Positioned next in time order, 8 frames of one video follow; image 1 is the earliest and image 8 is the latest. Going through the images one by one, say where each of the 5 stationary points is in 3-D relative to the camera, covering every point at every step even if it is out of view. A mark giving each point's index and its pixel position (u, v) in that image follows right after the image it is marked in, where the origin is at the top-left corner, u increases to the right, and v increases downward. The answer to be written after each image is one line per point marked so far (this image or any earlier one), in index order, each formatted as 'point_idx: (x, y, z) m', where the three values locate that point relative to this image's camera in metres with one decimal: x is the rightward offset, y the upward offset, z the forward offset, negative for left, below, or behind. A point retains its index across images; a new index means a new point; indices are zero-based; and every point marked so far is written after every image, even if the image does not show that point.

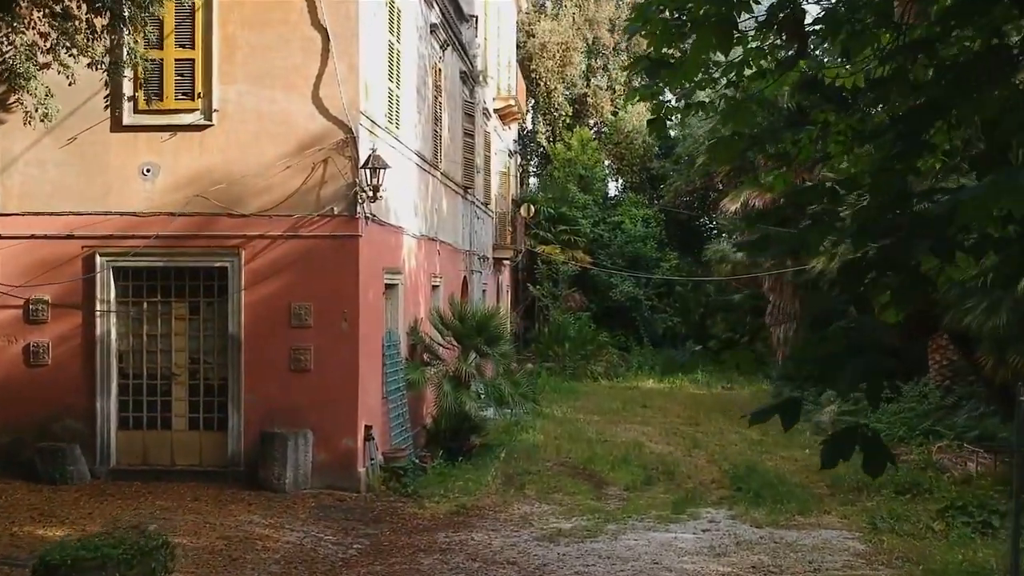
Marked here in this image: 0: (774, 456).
0: (+2.2, -1.4, +13.6) m
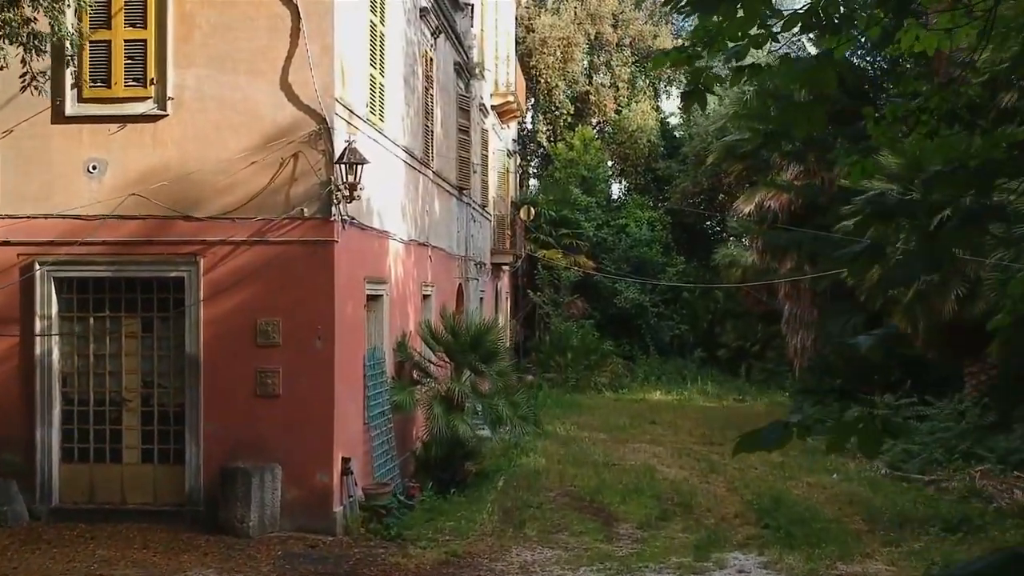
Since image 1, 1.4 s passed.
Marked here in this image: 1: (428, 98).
0: (+2.1, -1.5, +12.4) m
1: (-0.7, +1.6, +13.5) m
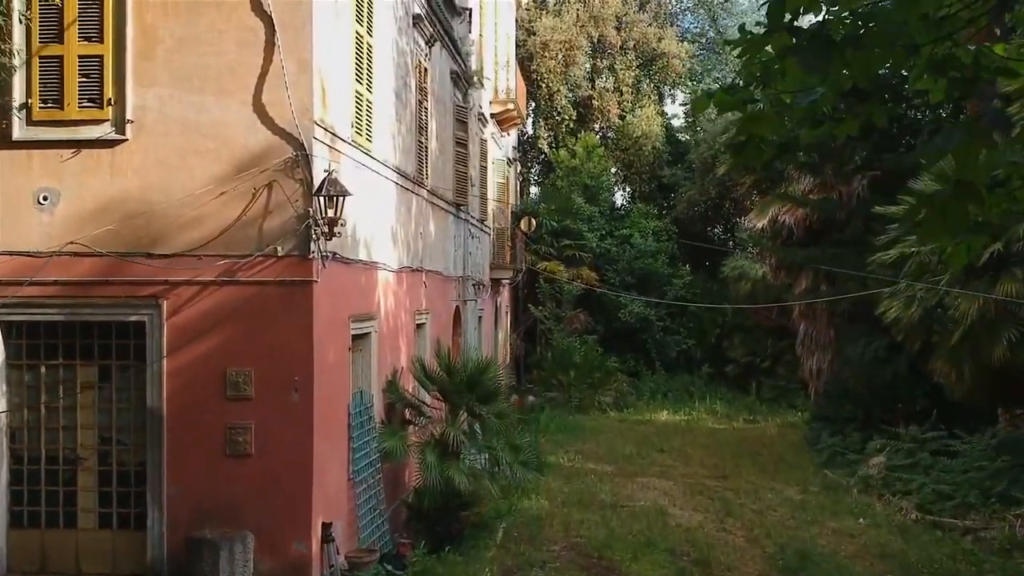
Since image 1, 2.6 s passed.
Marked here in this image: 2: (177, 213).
0: (+2.2, -1.7, +11.4) m
1: (-0.7, +1.3, +12.6) m
2: (-1.6, +0.4, +7.9) m
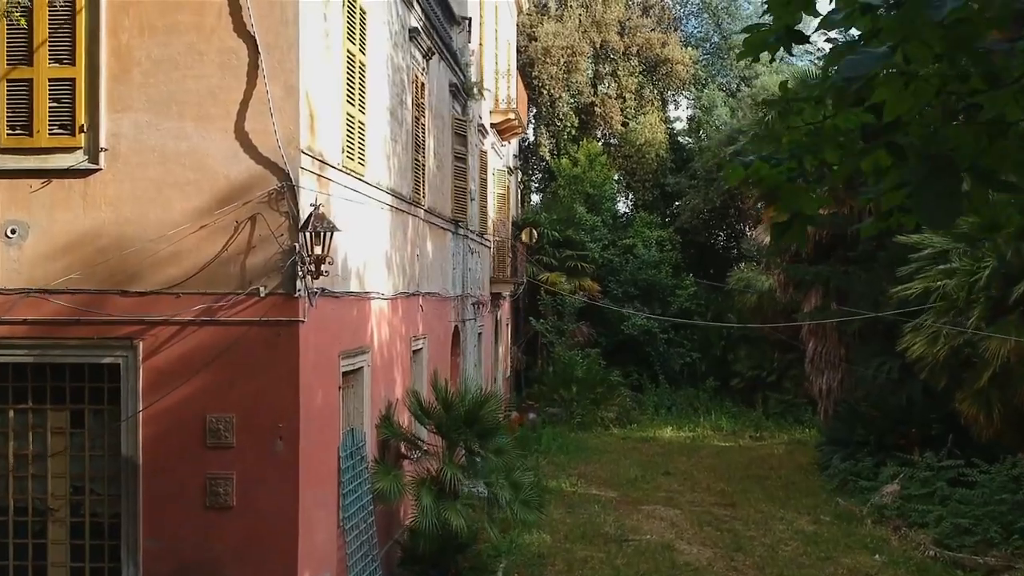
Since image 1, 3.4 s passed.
0: (+2.2, -1.9, +10.9) m
1: (-0.7, +1.2, +12.0) m
2: (-1.6, +0.2, +7.4) m
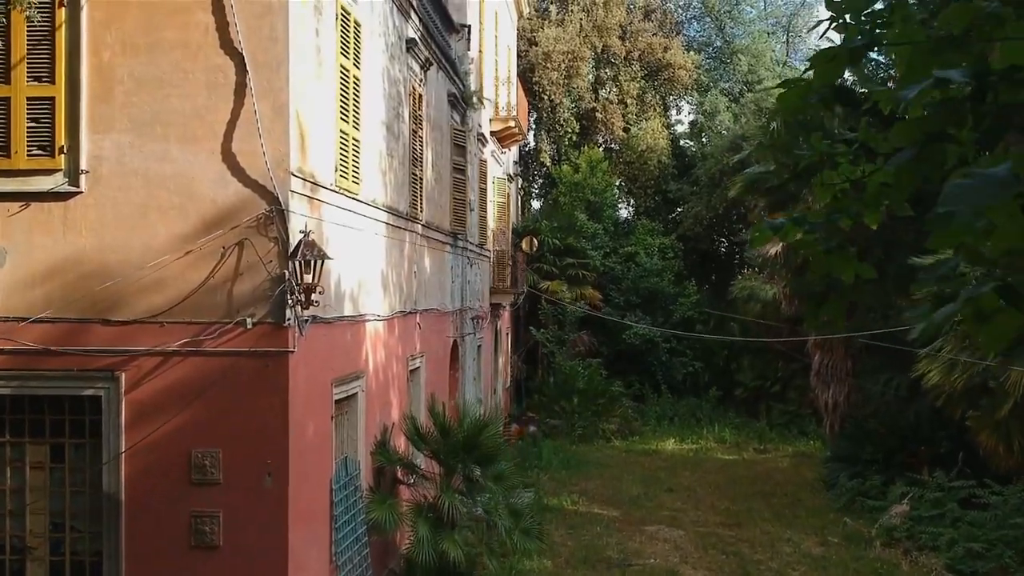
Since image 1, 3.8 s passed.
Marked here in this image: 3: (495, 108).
0: (+2.2, -2.0, +10.6) m
1: (-0.7, +1.0, +11.7) m
2: (-1.6, +0.1, +7.1) m
3: (-0.2, +2.1, +19.5) m
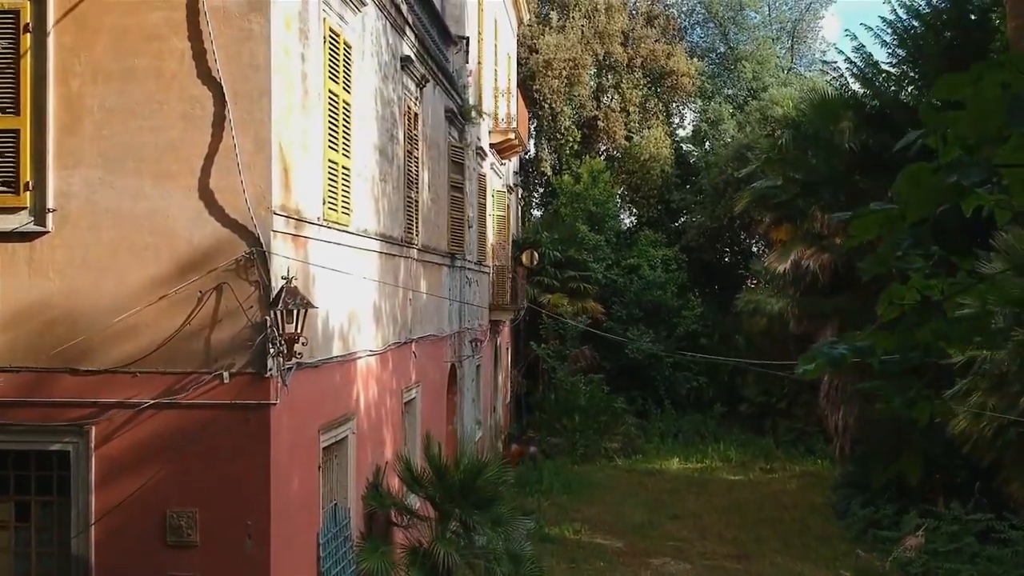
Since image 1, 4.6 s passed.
0: (+2.1, -2.2, +10.1) m
1: (-0.7, +0.8, +11.2) m
2: (-1.6, -0.1, +6.6) m
3: (-0.2, +1.9, +19.0) m
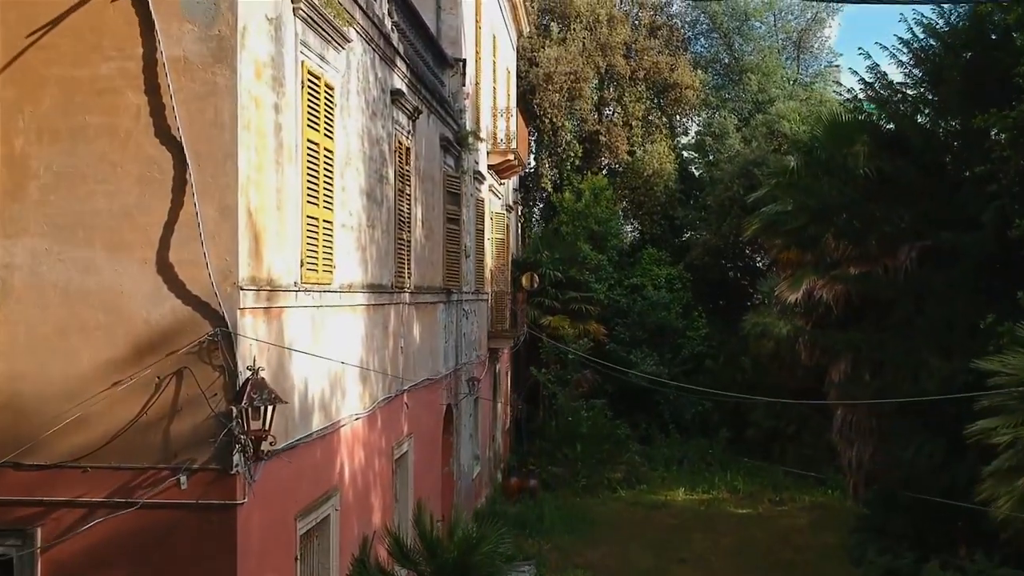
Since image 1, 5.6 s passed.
0: (+2.1, -2.5, +9.3) m
1: (-0.7, +0.5, +10.5) m
2: (-1.6, -0.4, +5.9) m
3: (-0.2, +1.6, +18.3) m
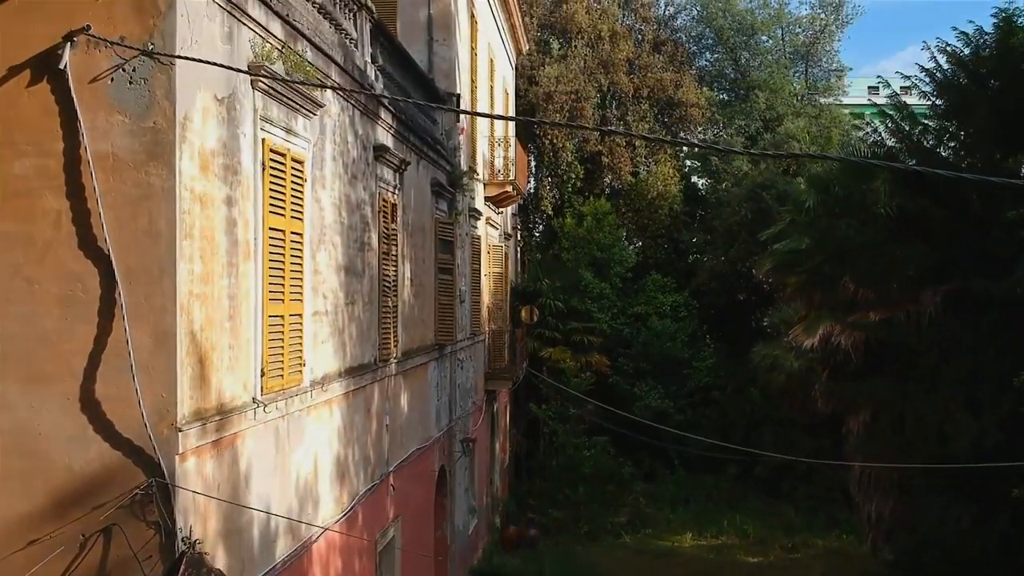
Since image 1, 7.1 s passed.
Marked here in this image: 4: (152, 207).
0: (+2.1, -2.9, +8.4) m
1: (-0.7, +0.1, +9.6) m
2: (-1.7, -0.8, +4.9) m
3: (-0.2, +1.2, +17.4) m
4: (-1.1, +0.2, +4.9) m
